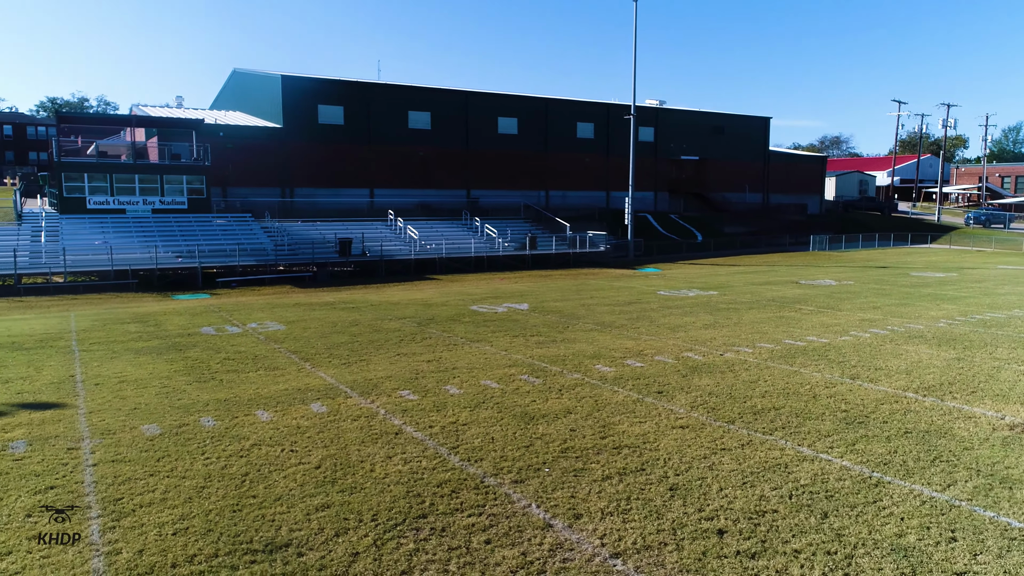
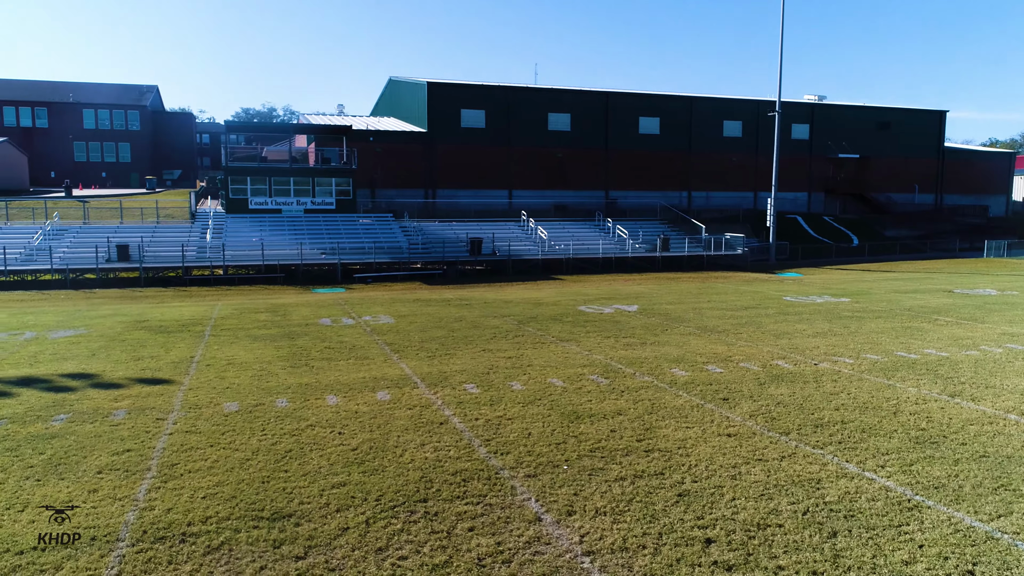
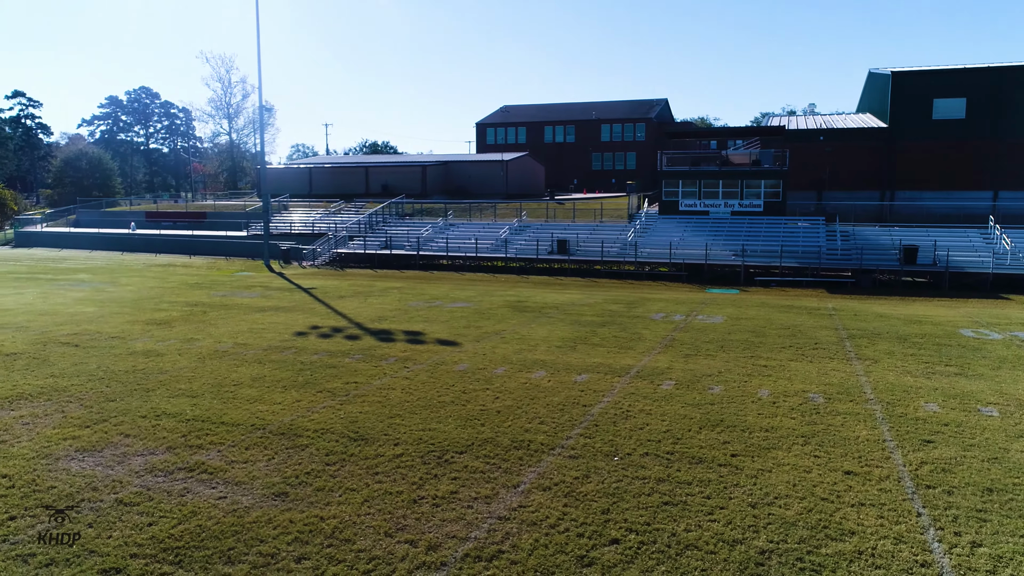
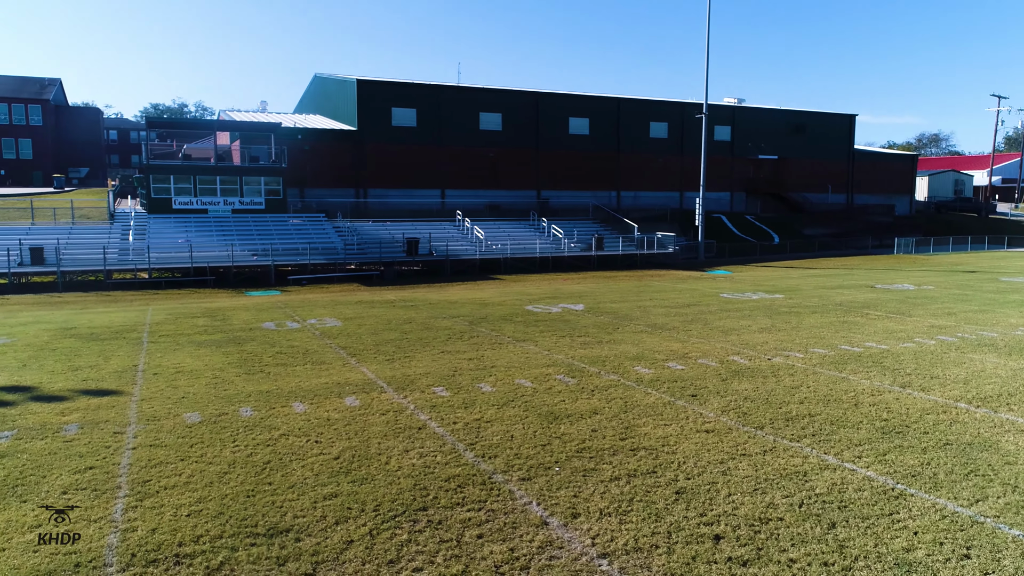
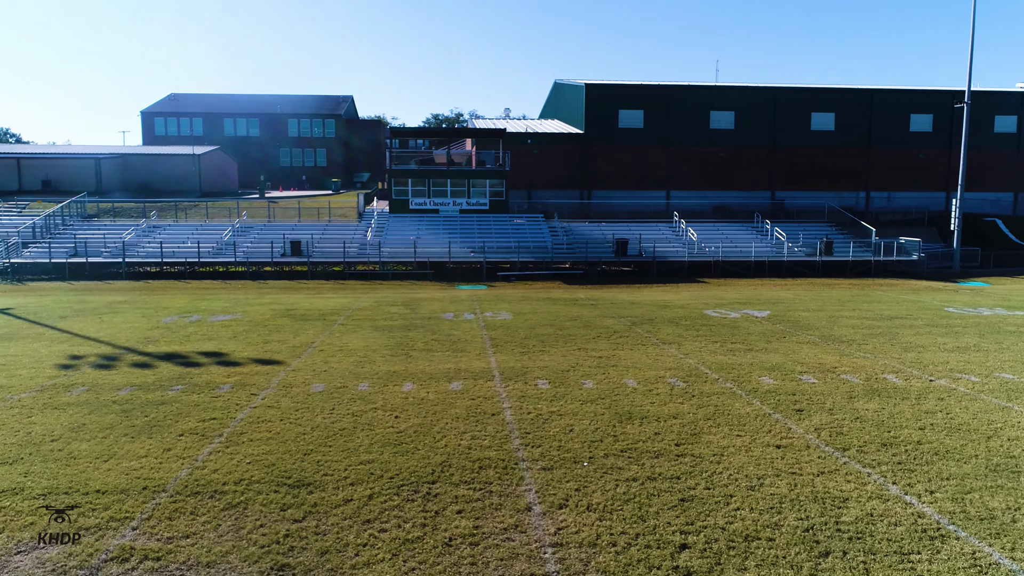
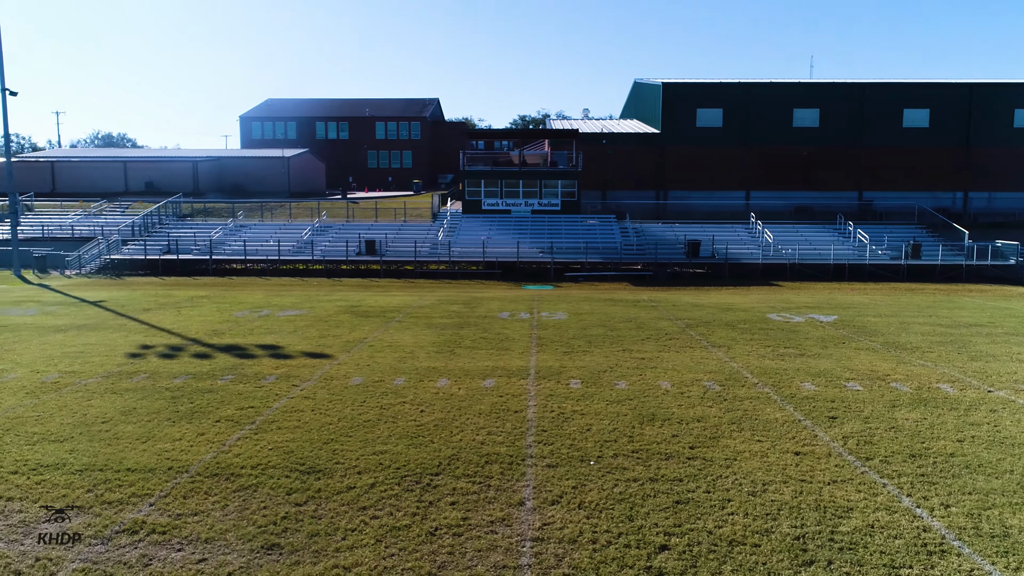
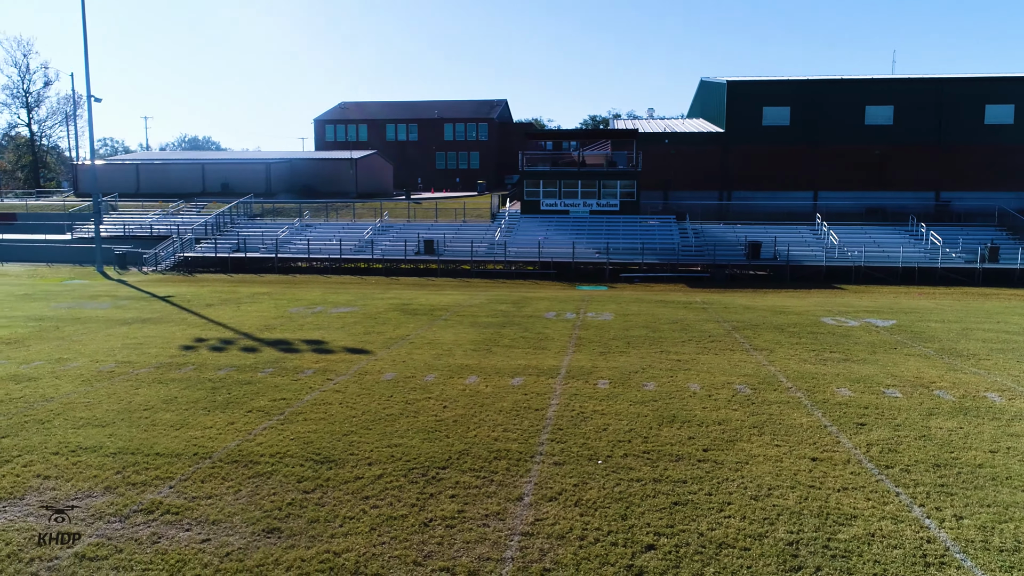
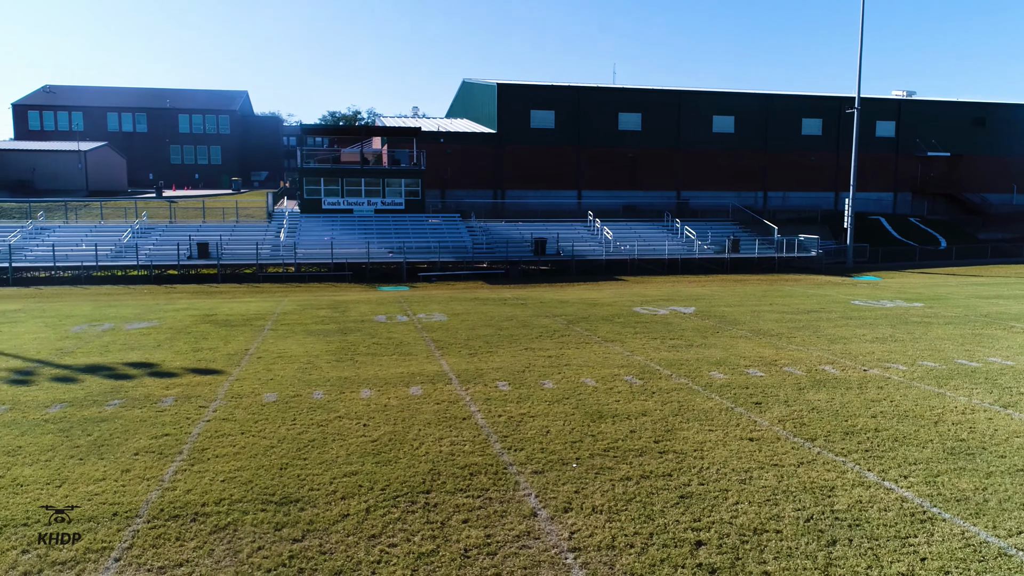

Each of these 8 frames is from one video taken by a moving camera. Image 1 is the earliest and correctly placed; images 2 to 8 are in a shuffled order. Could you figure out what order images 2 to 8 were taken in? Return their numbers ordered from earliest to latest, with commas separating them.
4, 2, 8, 5, 6, 7, 3
